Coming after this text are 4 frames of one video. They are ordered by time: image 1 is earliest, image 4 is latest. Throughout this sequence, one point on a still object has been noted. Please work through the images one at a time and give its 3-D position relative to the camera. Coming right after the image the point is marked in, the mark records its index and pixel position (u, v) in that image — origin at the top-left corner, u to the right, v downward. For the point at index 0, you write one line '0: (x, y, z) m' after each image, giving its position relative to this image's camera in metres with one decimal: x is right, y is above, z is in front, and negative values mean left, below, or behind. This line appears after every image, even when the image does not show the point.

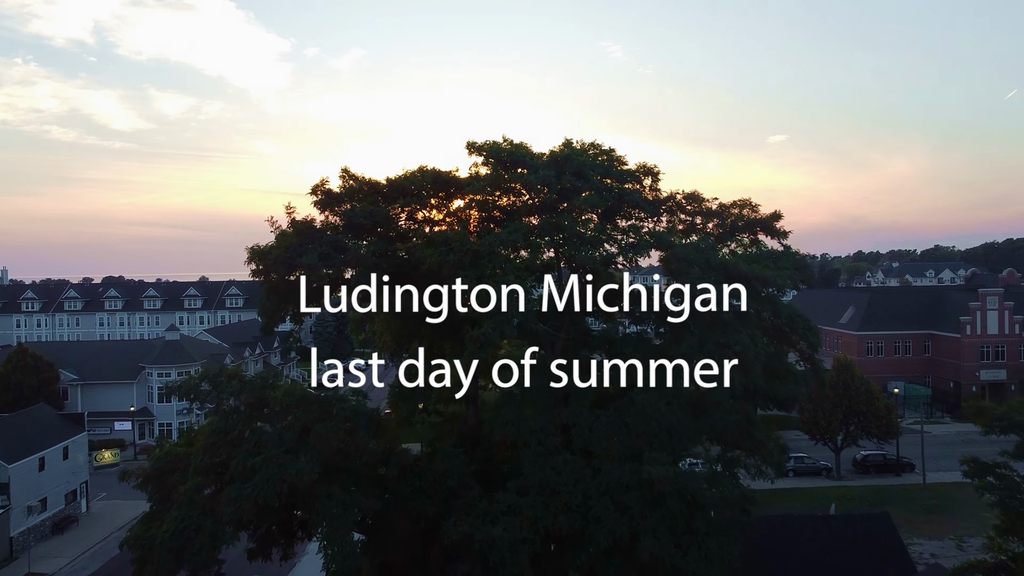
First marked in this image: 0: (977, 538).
0: (+12.9, -7.0, +18.3) m
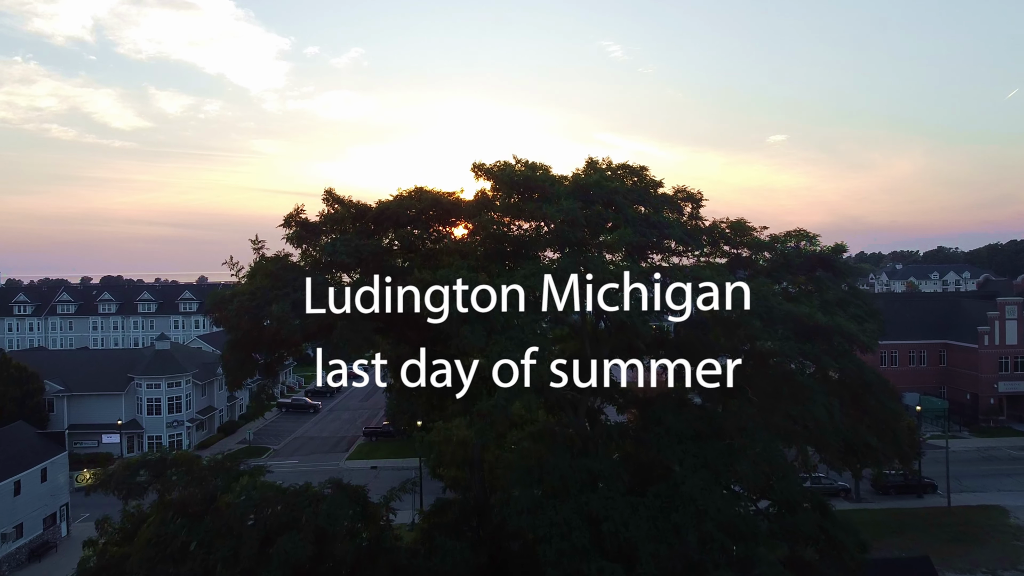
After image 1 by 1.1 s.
0: (+13.1, -7.4, +17.2) m
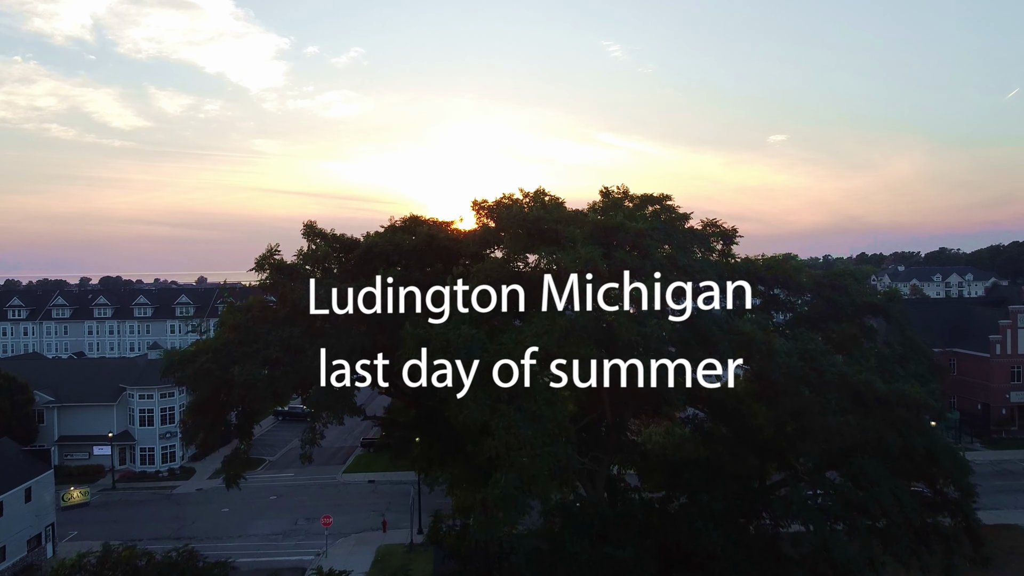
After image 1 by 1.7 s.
0: (+13.1, -7.8, +16.4) m
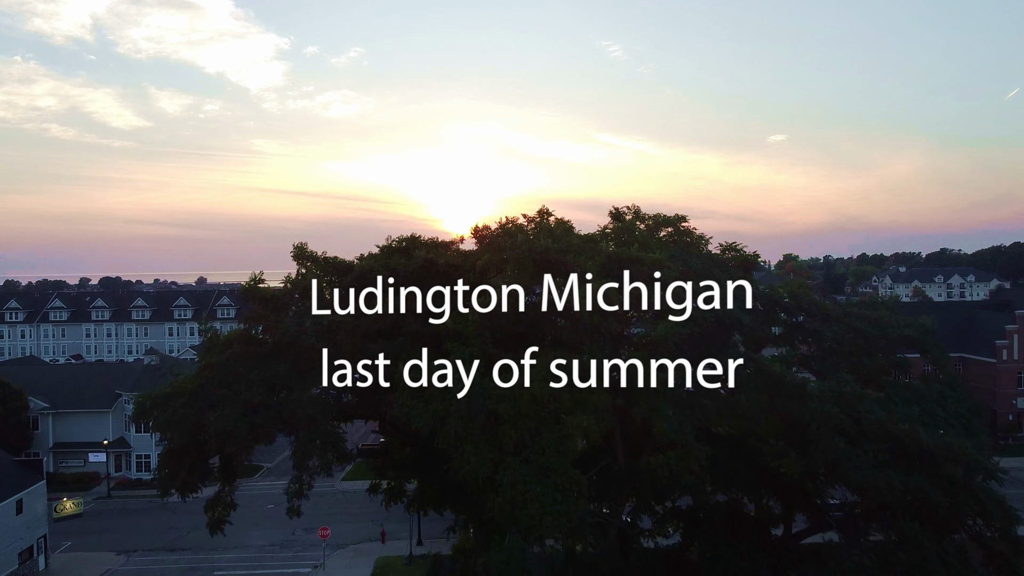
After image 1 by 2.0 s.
0: (+13.1, -8.0, +16.0) m
